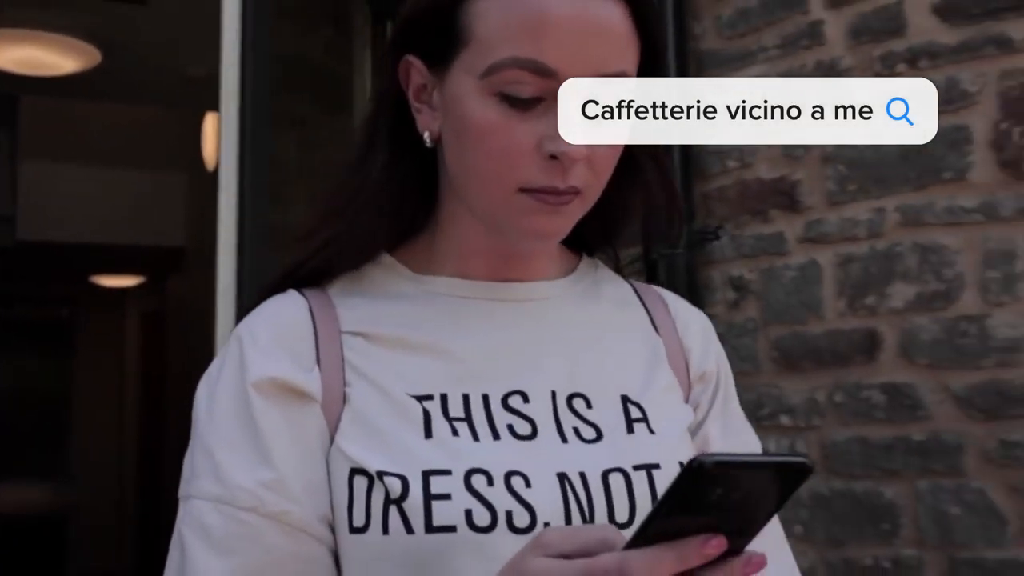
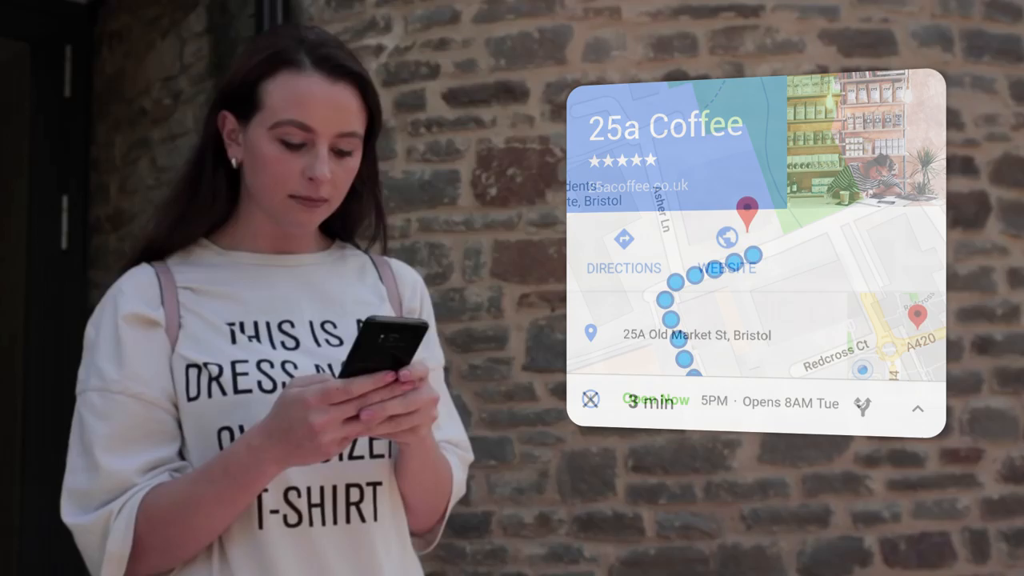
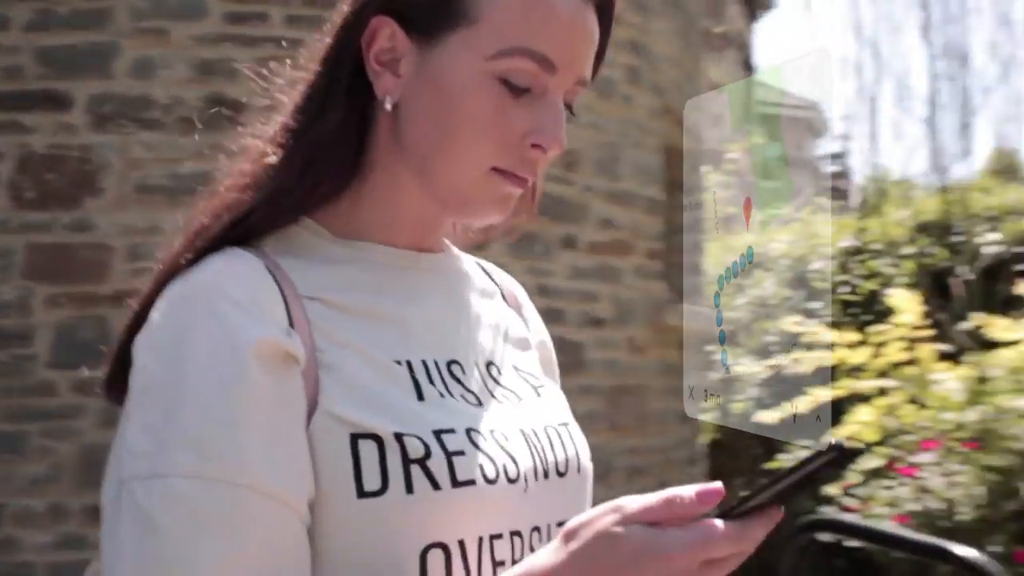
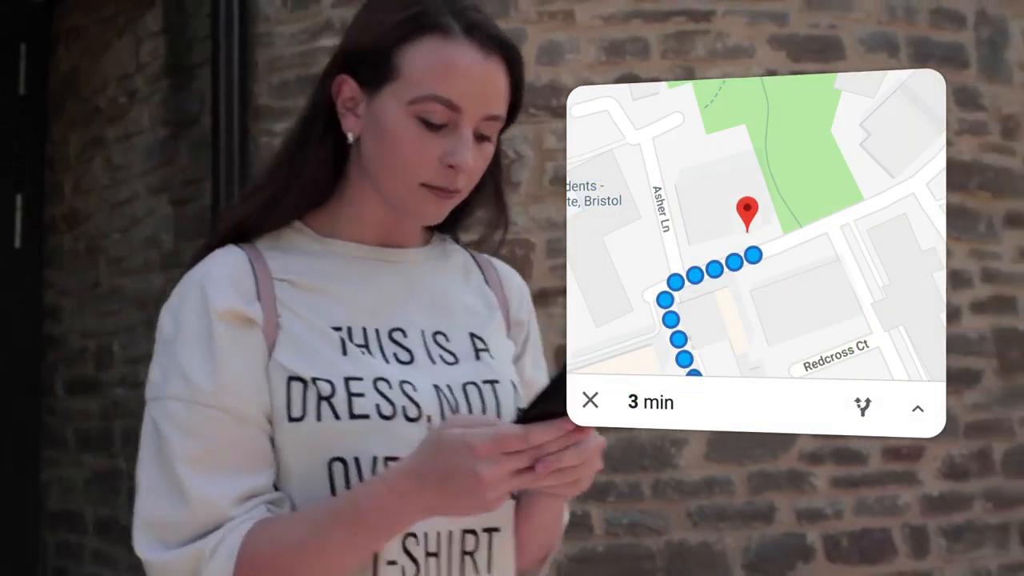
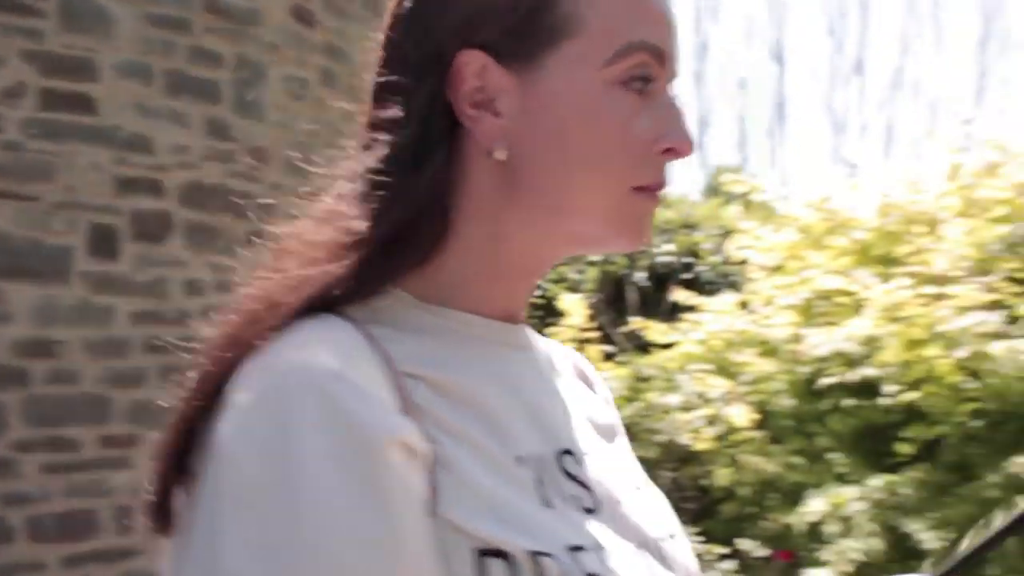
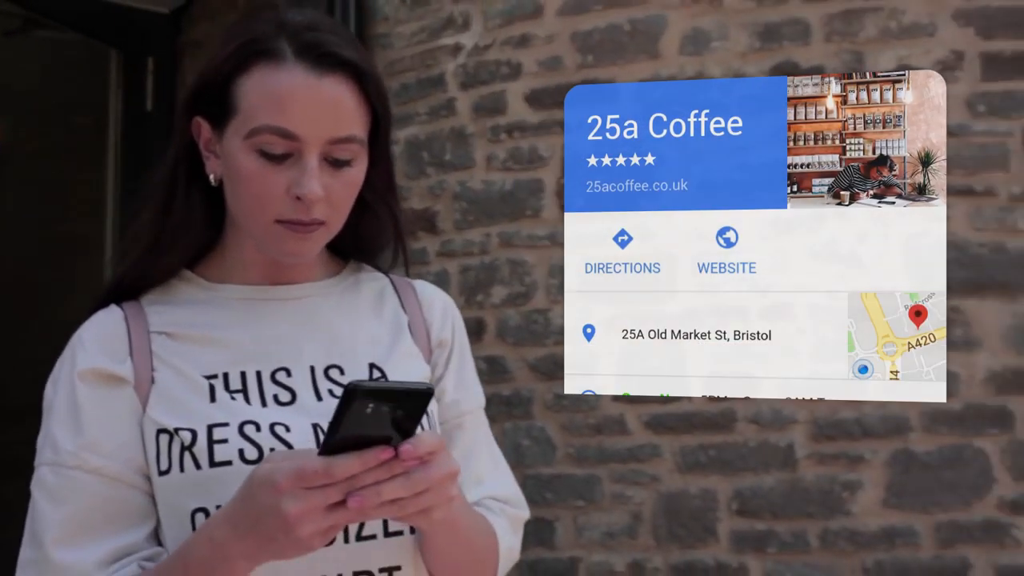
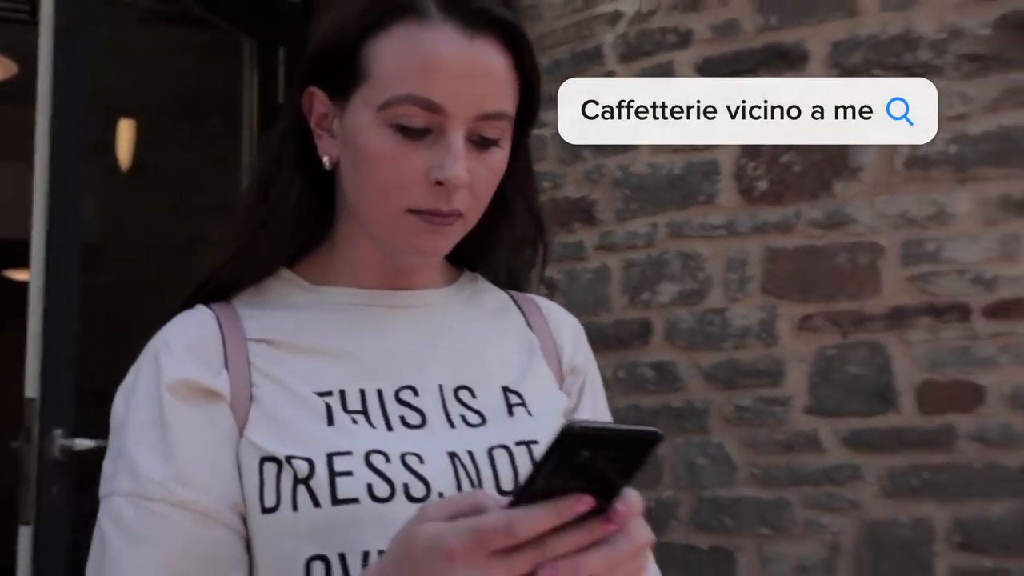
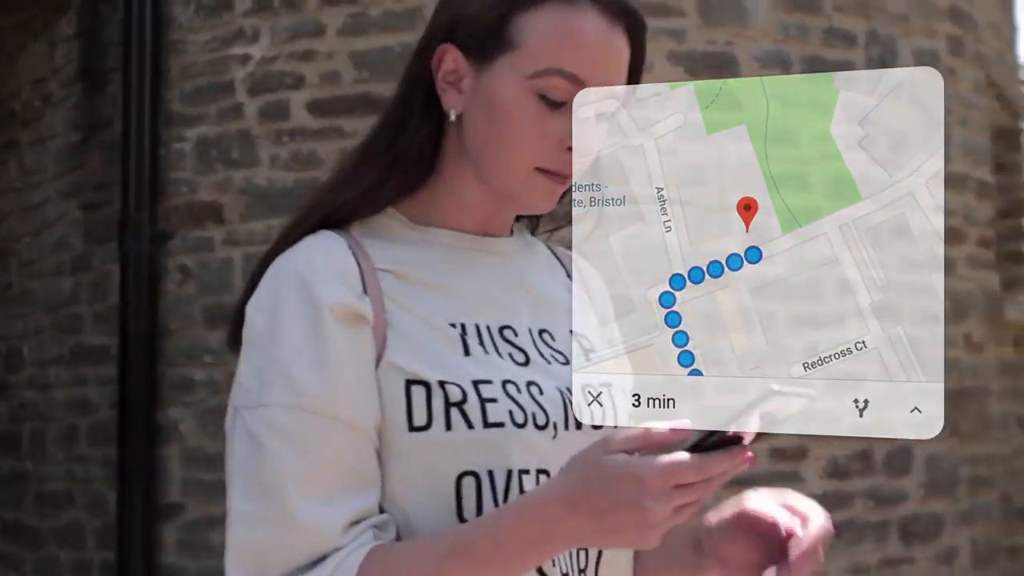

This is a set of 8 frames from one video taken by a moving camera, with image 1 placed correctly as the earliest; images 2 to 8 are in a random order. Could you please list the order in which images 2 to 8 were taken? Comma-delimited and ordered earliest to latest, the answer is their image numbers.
7, 6, 2, 4, 8, 3, 5
